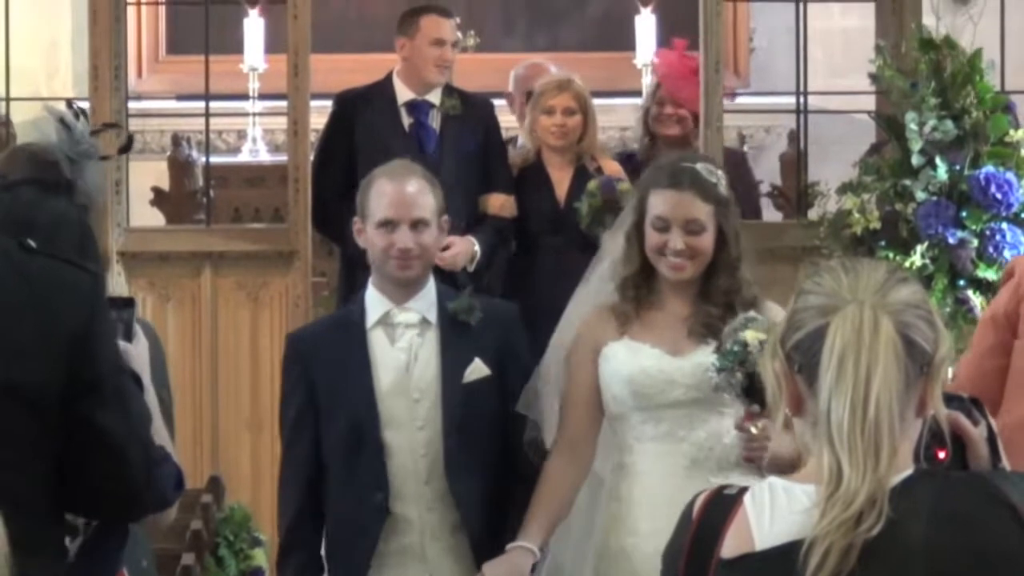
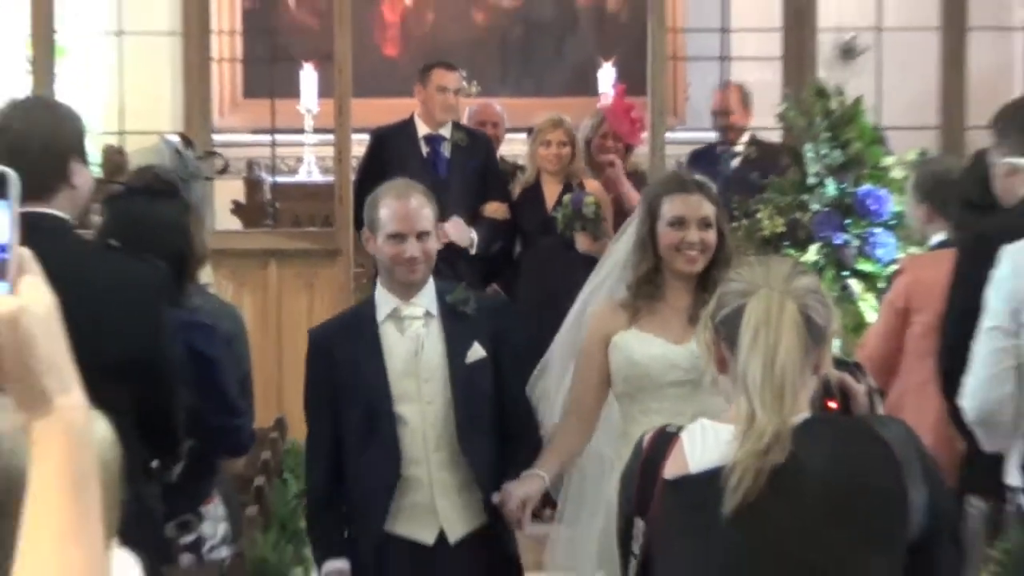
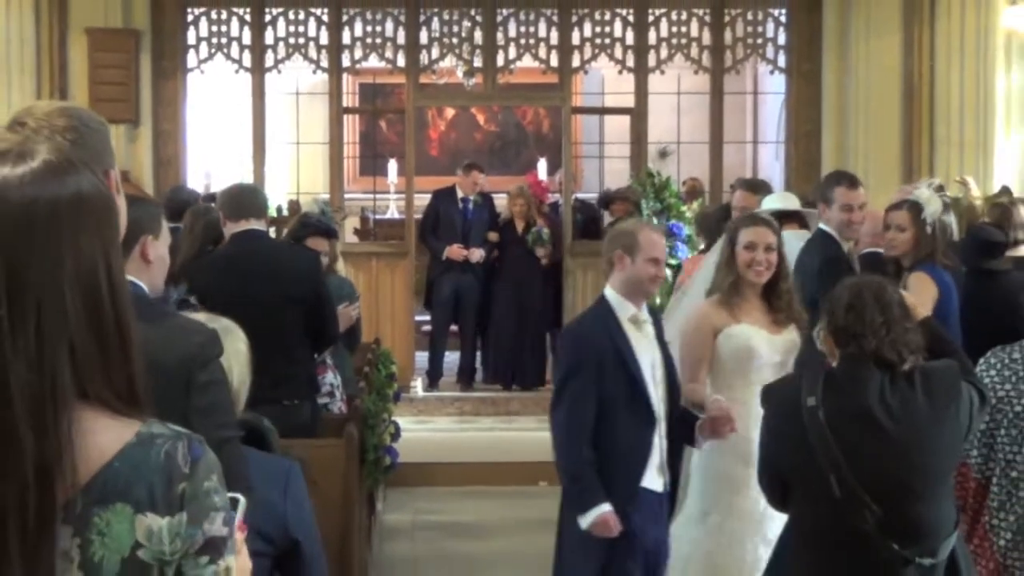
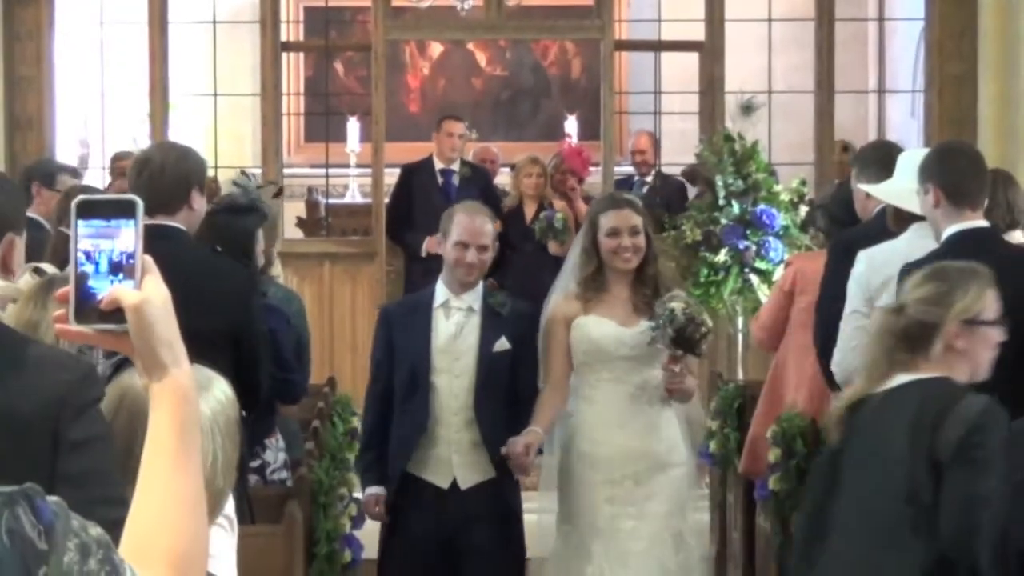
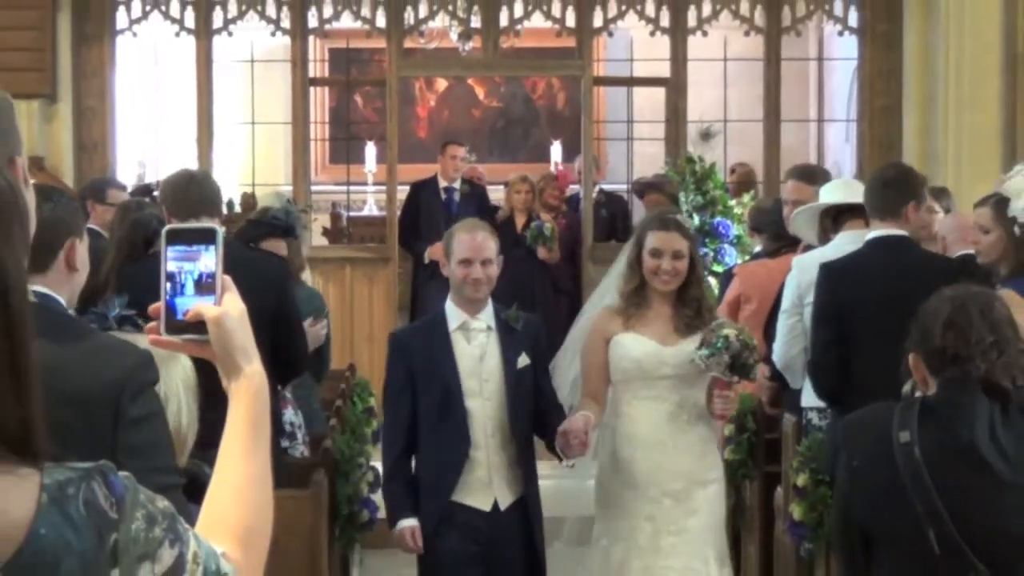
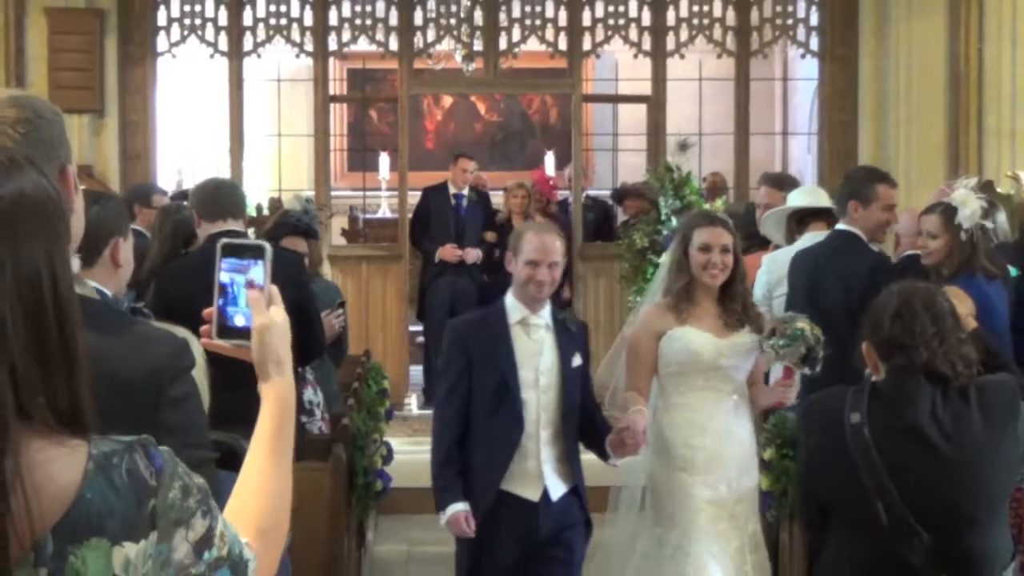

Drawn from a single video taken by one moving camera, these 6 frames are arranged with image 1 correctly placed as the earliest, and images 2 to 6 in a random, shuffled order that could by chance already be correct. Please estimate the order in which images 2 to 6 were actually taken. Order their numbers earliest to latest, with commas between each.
2, 4, 5, 6, 3
